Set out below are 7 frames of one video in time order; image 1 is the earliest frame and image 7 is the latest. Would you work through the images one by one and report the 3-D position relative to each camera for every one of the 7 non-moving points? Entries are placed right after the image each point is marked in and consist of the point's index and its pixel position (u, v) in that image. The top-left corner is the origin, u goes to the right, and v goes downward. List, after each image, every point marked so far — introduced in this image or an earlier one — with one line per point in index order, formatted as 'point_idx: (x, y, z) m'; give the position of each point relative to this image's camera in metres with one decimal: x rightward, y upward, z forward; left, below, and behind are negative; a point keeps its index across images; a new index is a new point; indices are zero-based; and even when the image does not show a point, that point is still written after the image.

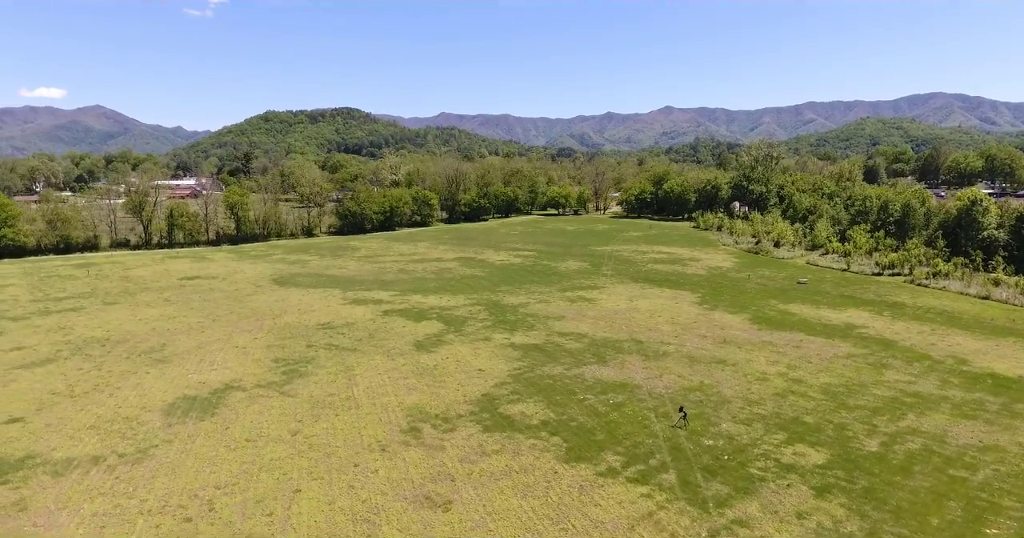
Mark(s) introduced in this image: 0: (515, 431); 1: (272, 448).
0: (+0.1, -4.2, +16.5) m
1: (-6.1, -4.5, +15.8) m
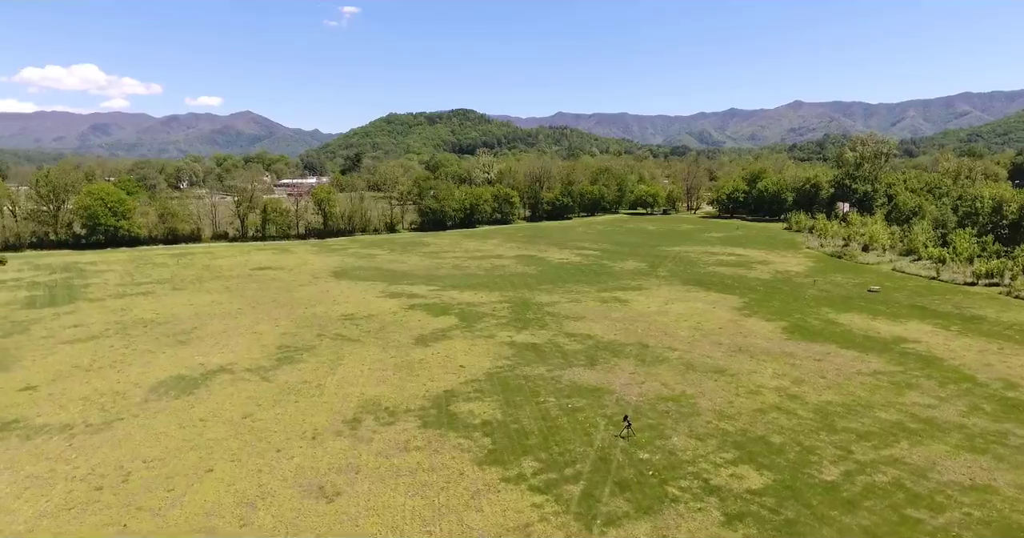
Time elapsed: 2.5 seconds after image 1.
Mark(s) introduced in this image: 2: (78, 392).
0: (-1.6, -4.1, +16.2) m
1: (-7.8, -4.1, +16.6) m
2: (-13.5, -3.8, +19.7) m
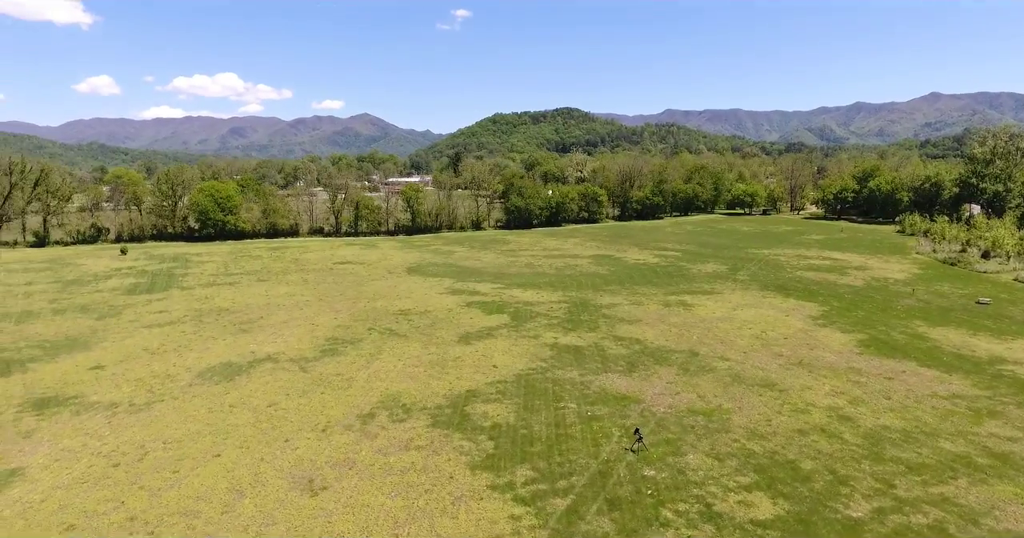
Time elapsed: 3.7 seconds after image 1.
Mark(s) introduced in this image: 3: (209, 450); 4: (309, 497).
0: (-1.4, -4.0, +15.8) m
1: (-7.4, -3.9, +17.2) m
2: (-12.5, -3.4, +21.2) m
3: (-7.1, -4.3, +14.9) m
4: (-4.0, -4.5, +12.6) m
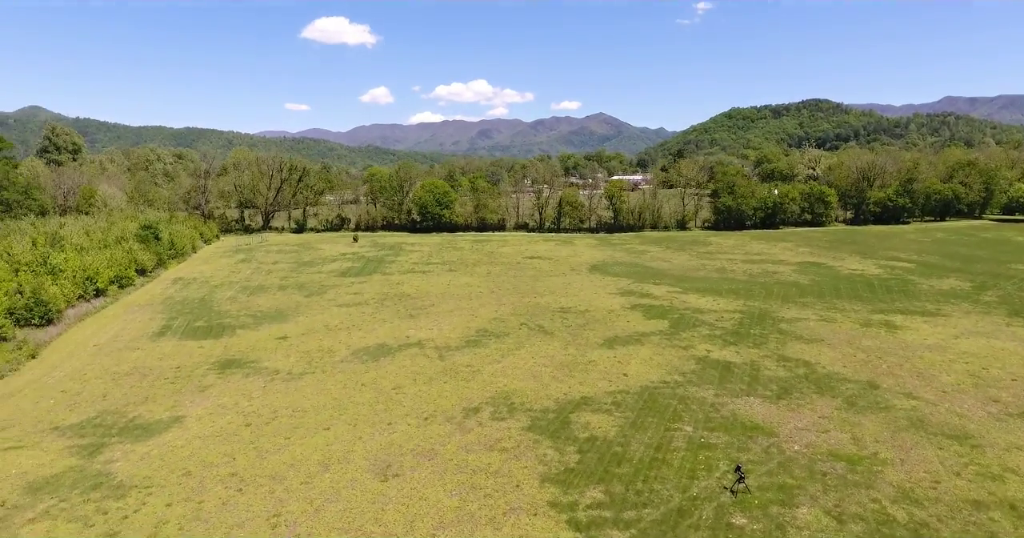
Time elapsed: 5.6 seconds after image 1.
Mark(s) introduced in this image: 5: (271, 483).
0: (+0.9, -4.0, +15.1) m
1: (-4.3, -3.6, +18.5) m
2: (-7.7, -2.9, +23.9) m
3: (-4.8, -3.9, +16.2) m
4: (-2.7, -4.4, +13.0) m
5: (-5.0, -4.4, +13.0) m
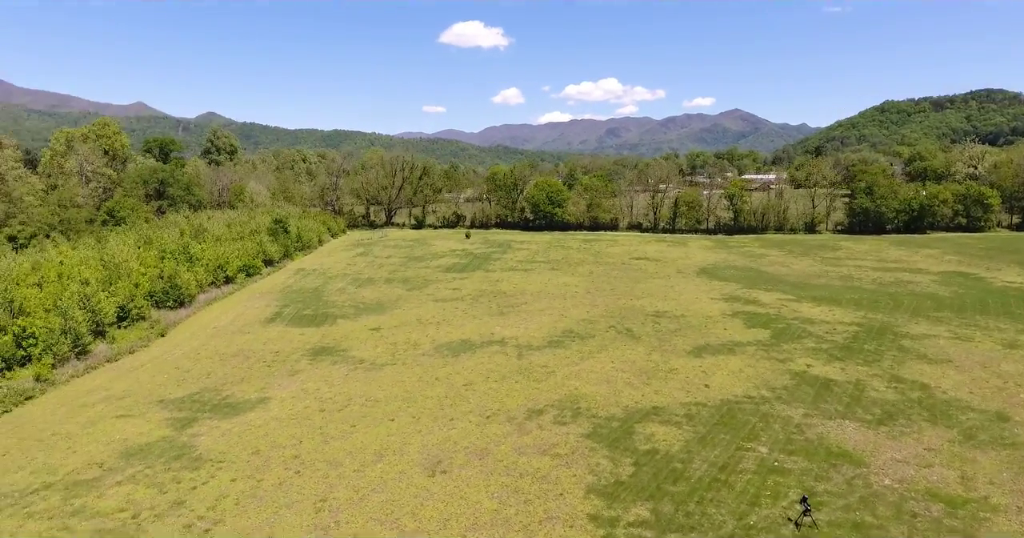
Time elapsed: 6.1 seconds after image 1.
0: (+2.2, -4.1, +14.5) m
1: (-2.3, -3.5, +18.8) m
2: (-4.5, -2.7, +24.8) m
3: (-3.2, -3.8, +16.7) m
4: (-1.8, -4.3, +13.1) m
5: (-4.0, -4.2, +13.5) m
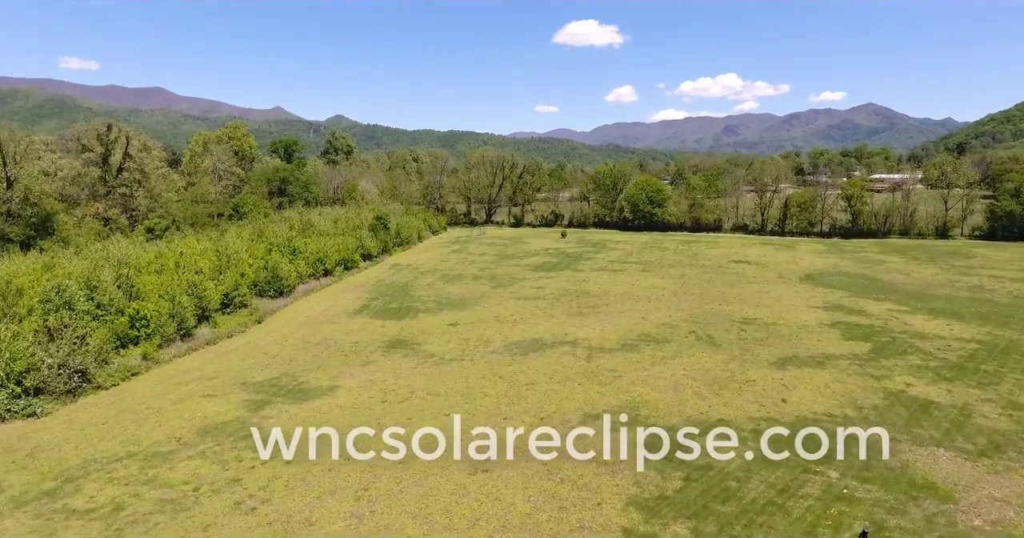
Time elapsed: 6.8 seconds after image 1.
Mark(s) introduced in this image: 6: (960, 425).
0: (+3.2, -4.1, +13.8) m
1: (-0.4, -3.5, +18.8) m
2: (-1.6, -2.6, +25.1) m
3: (-1.7, -3.7, +16.9) m
4: (-0.9, -4.2, +13.1) m
5: (-3.0, -4.1, +13.9) m
6: (+11.3, -3.9, +15.9) m
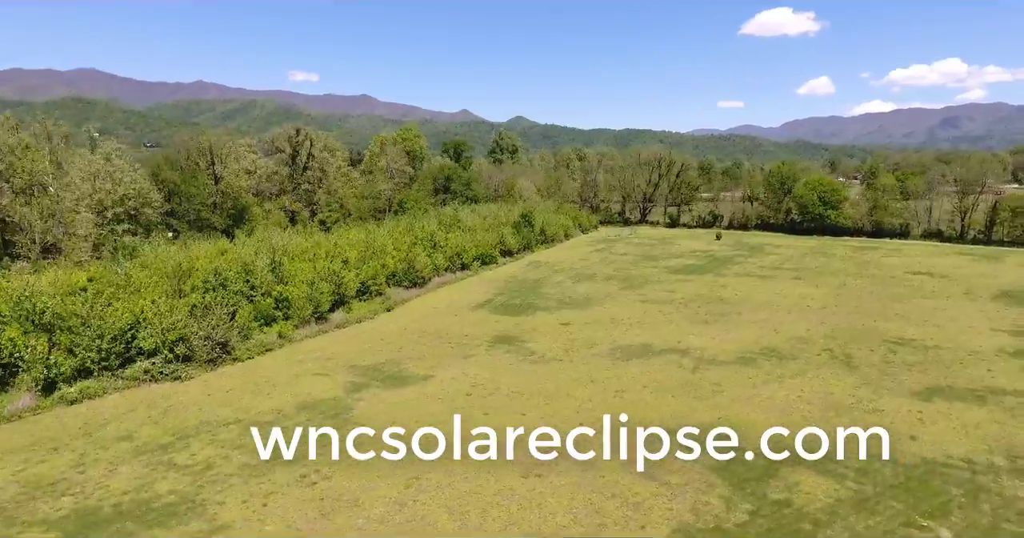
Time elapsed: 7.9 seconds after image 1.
0: (+4.3, -4.3, +12.5) m
1: (+2.1, -3.5, +18.2) m
2: (+2.6, -2.5, +24.6) m
3: (+0.4, -3.7, +16.7) m
4: (+0.1, -4.2, +12.9) m
5: (-1.7, -4.0, +14.1) m
6: (+12.7, -4.4, +12.4) m
